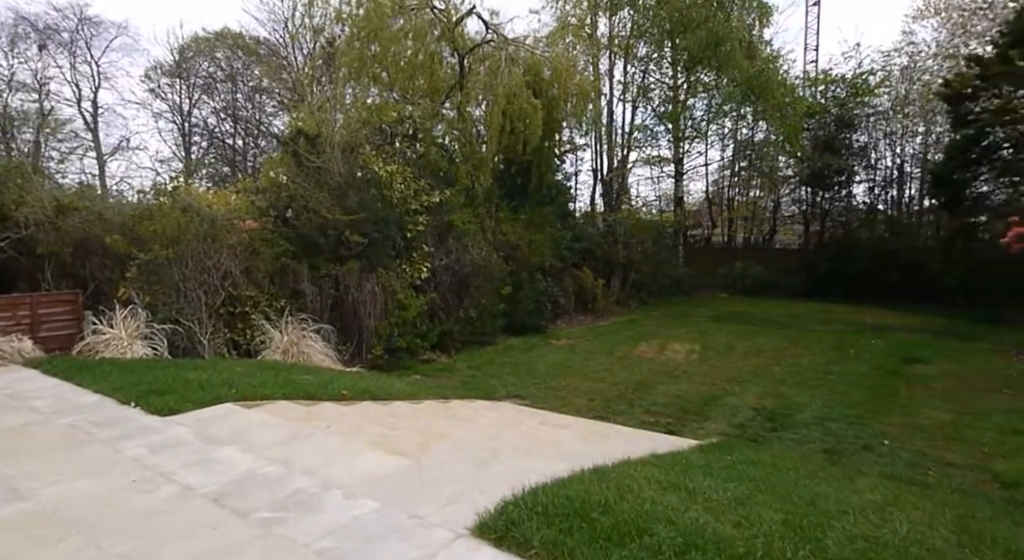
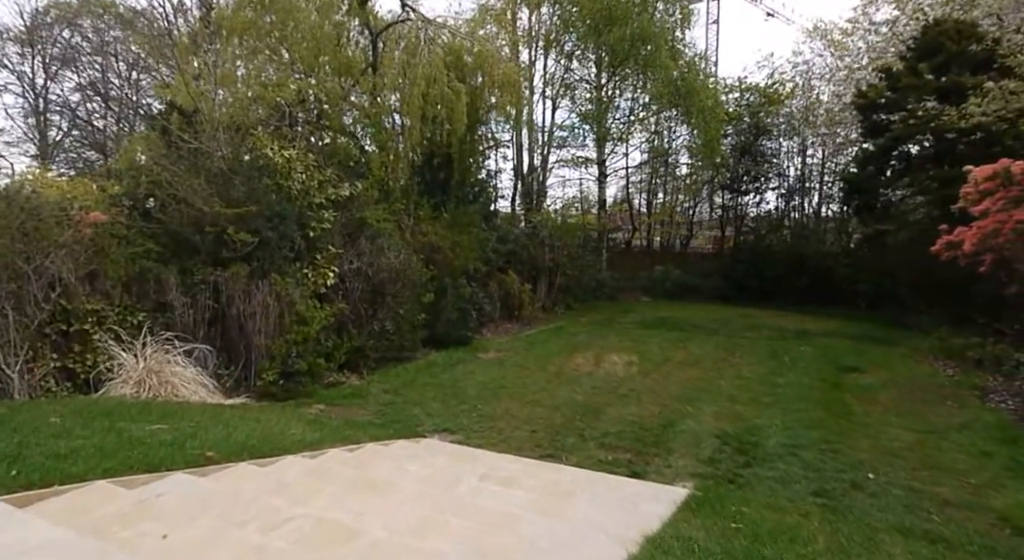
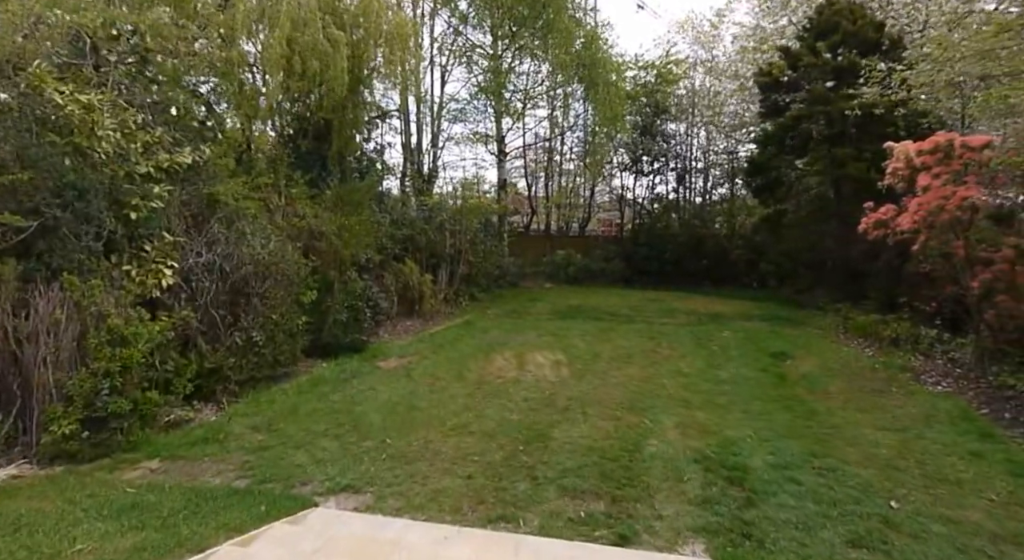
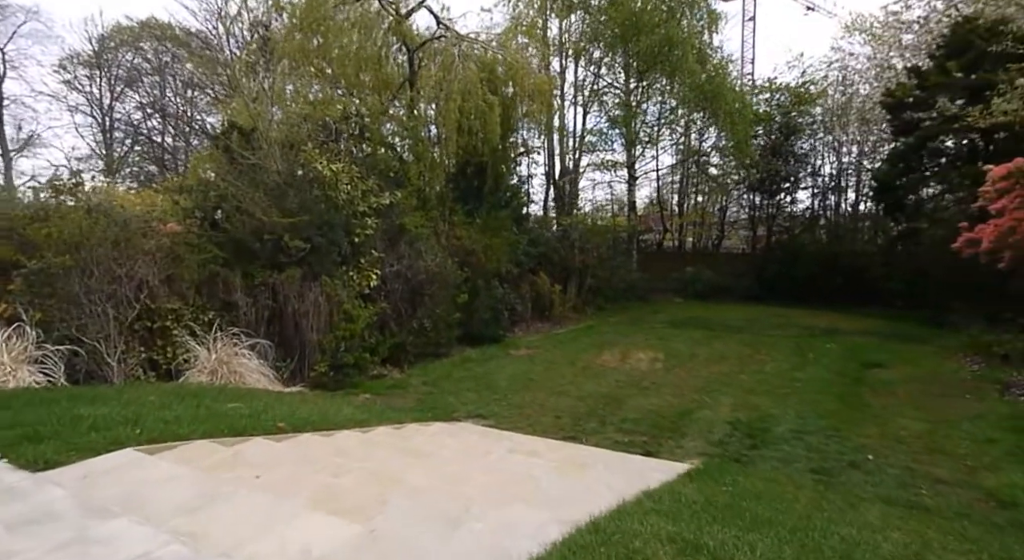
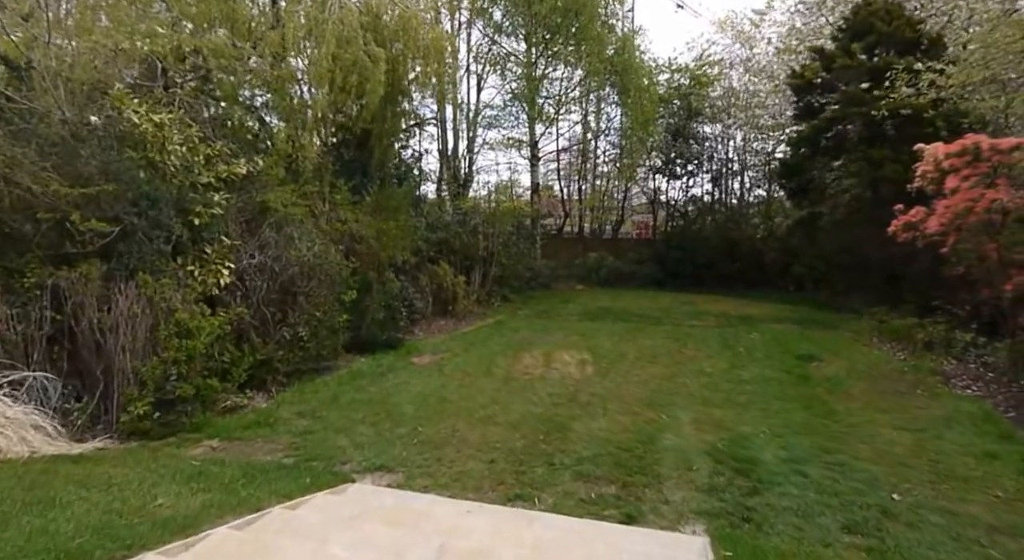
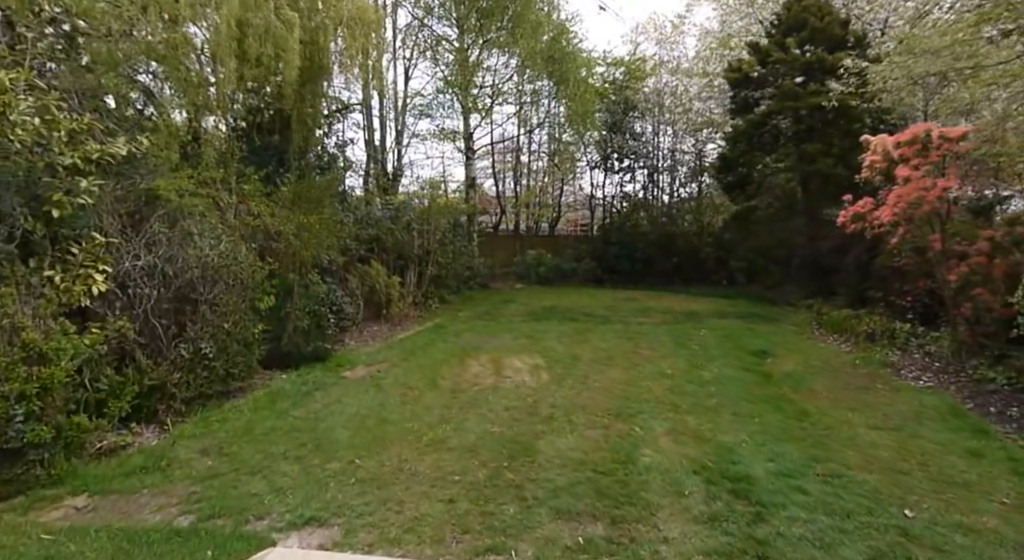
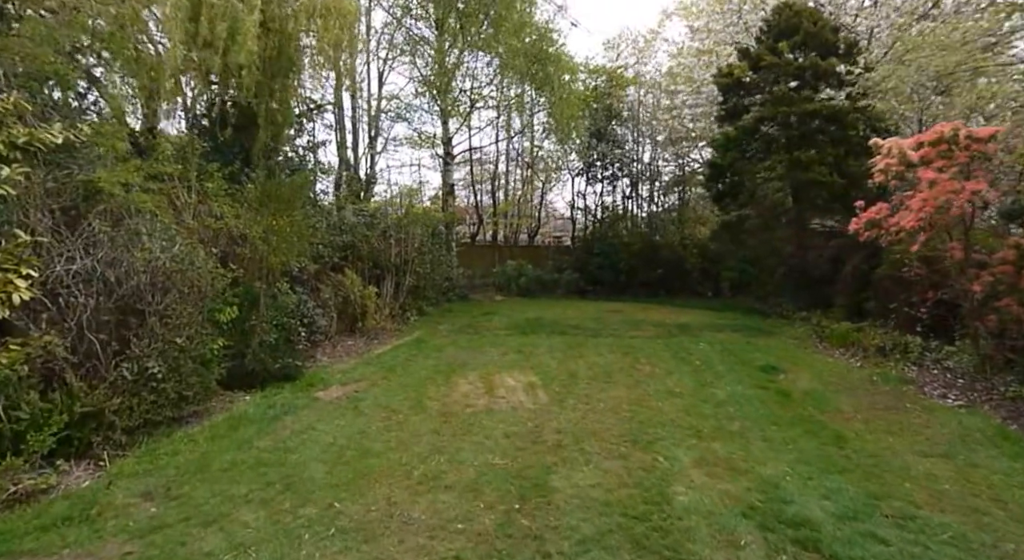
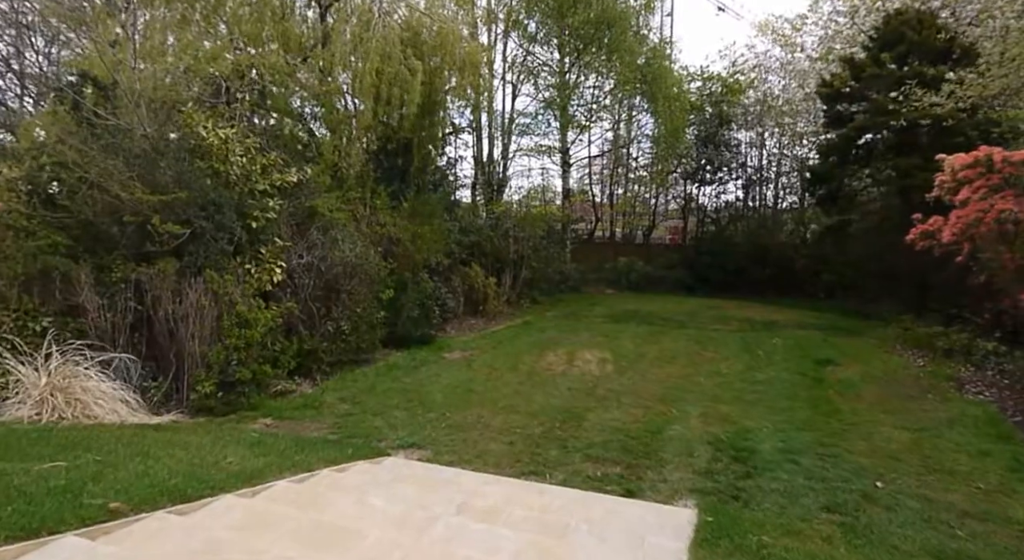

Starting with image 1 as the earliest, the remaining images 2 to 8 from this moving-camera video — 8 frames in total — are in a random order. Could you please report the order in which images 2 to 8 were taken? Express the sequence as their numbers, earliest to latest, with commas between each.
4, 2, 8, 5, 3, 6, 7
